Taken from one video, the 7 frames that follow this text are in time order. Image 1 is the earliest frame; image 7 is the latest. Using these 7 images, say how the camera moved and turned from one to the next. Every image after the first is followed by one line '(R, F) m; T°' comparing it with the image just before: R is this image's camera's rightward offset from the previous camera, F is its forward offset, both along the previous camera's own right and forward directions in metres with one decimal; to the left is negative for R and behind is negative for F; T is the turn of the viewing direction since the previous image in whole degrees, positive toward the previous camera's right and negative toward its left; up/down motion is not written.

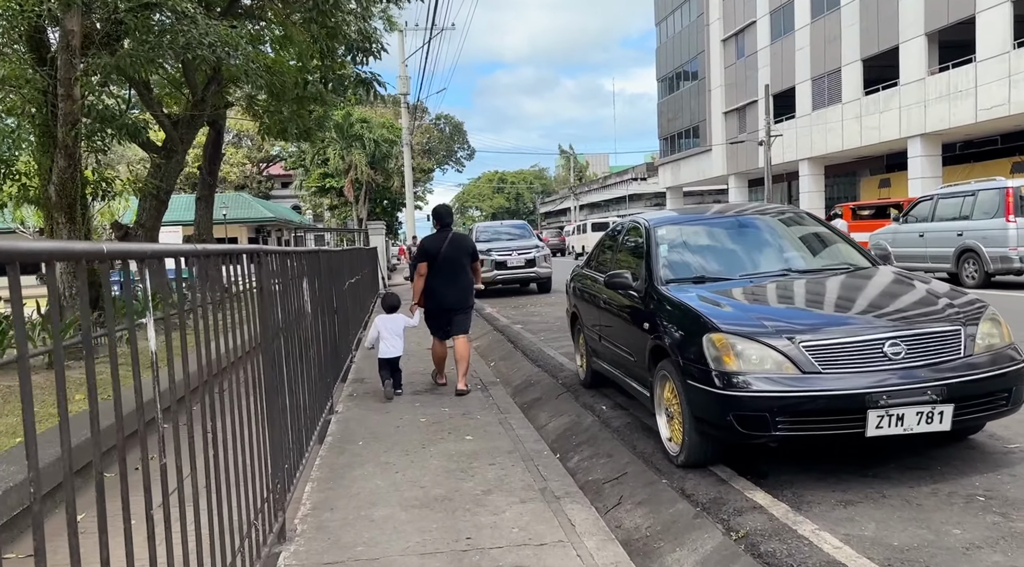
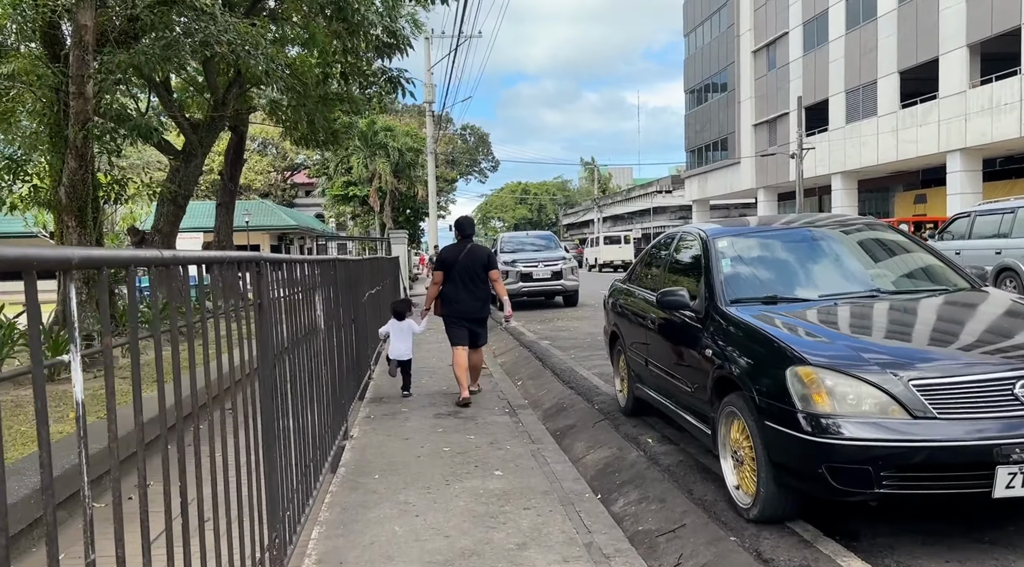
(-0.1, +0.6) m; -2°
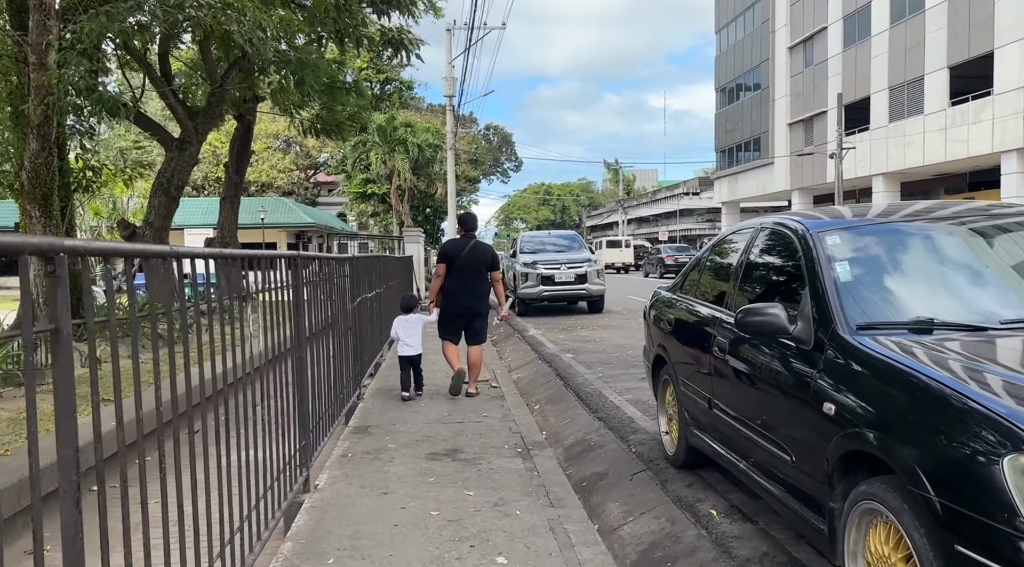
(0.0, +1.3) m; -2°
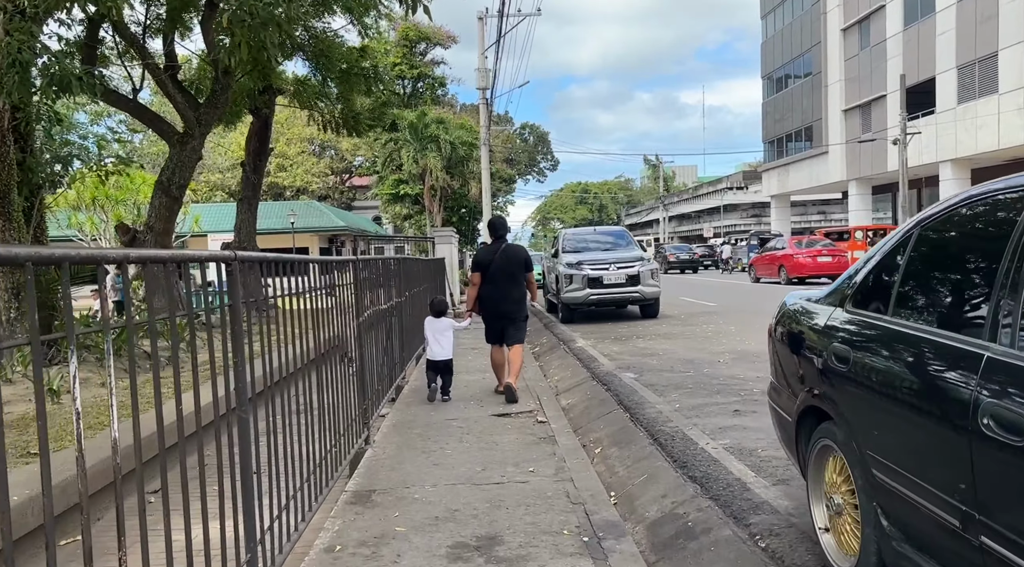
(-0.1, +1.6) m; -3°
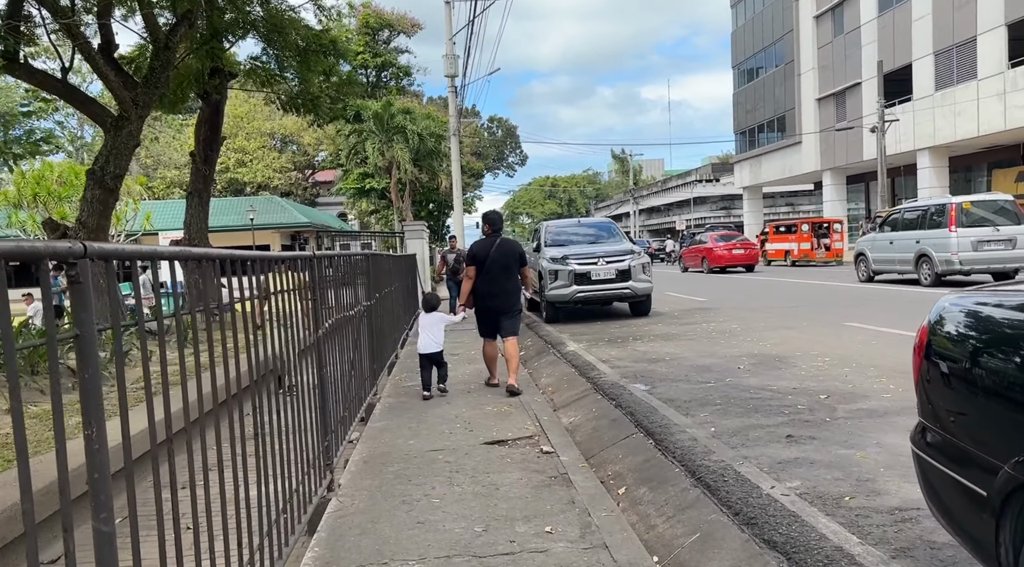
(-0.2, +1.1) m; +2°
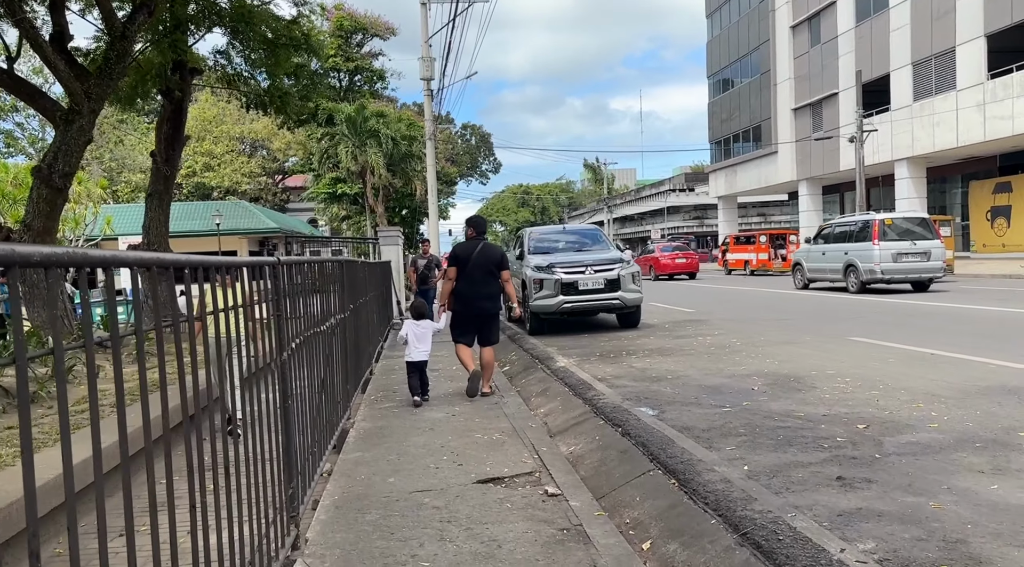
(-0.2, +0.7) m; +2°
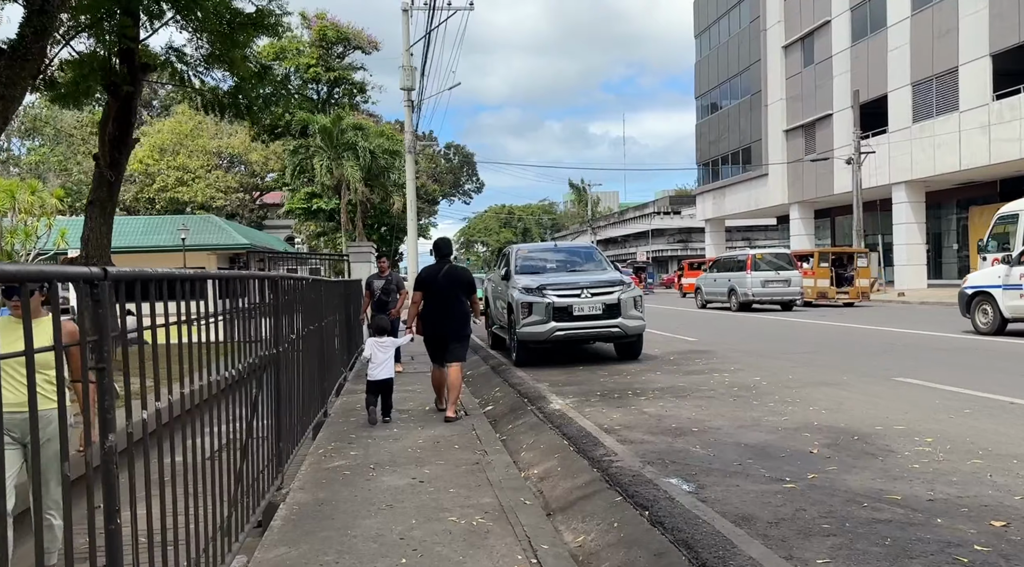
(0.0, +1.5) m; +1°
